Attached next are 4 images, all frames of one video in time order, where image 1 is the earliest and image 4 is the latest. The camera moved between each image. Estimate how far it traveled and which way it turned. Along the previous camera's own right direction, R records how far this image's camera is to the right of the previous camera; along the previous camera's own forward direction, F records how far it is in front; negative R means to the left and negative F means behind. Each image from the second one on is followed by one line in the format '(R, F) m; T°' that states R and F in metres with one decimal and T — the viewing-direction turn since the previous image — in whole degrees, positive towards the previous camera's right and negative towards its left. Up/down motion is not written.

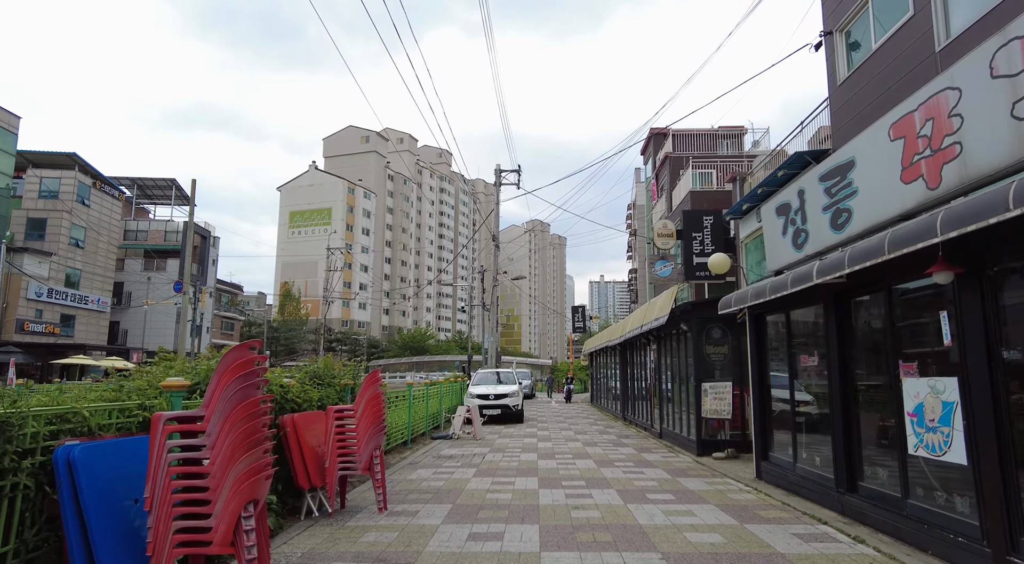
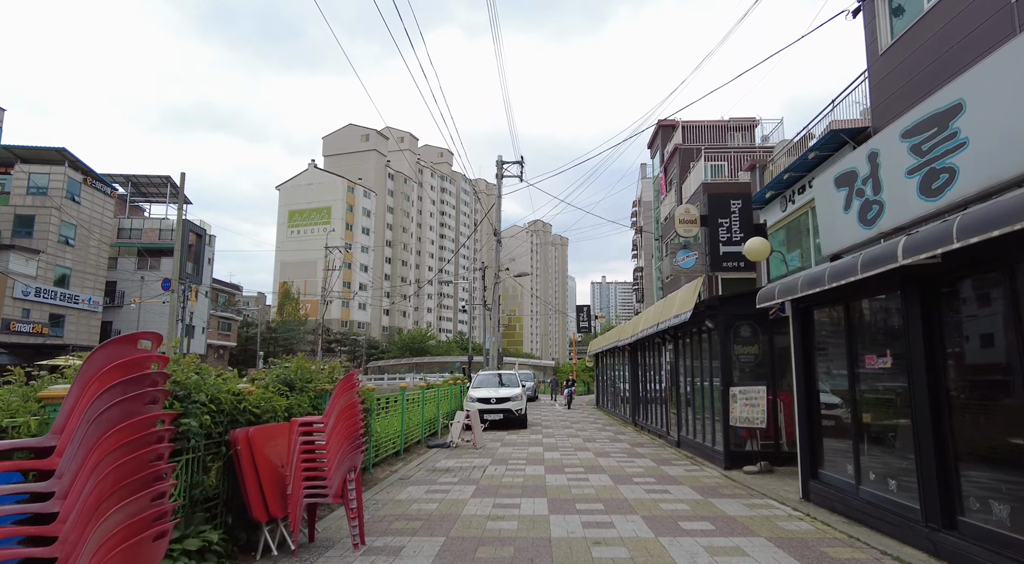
(0.0, +1.2) m; 0°
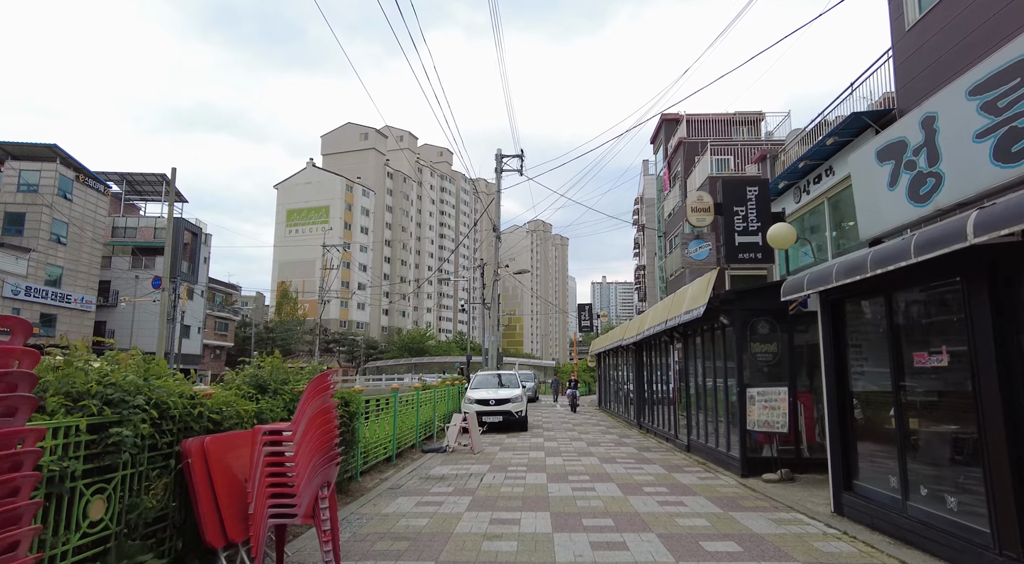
(0.0, +0.7) m; 0°
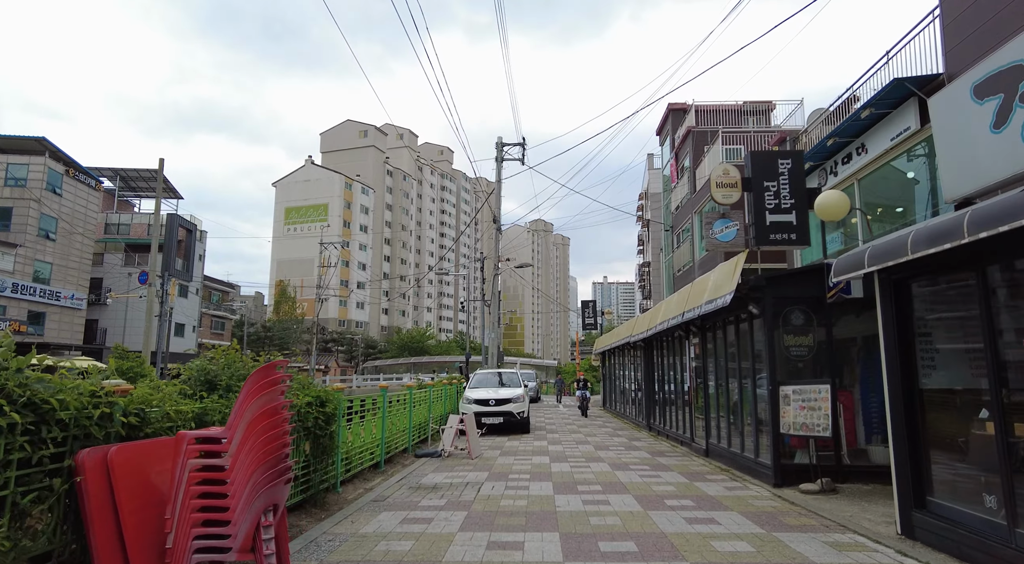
(0.0, +1.0) m; 0°
